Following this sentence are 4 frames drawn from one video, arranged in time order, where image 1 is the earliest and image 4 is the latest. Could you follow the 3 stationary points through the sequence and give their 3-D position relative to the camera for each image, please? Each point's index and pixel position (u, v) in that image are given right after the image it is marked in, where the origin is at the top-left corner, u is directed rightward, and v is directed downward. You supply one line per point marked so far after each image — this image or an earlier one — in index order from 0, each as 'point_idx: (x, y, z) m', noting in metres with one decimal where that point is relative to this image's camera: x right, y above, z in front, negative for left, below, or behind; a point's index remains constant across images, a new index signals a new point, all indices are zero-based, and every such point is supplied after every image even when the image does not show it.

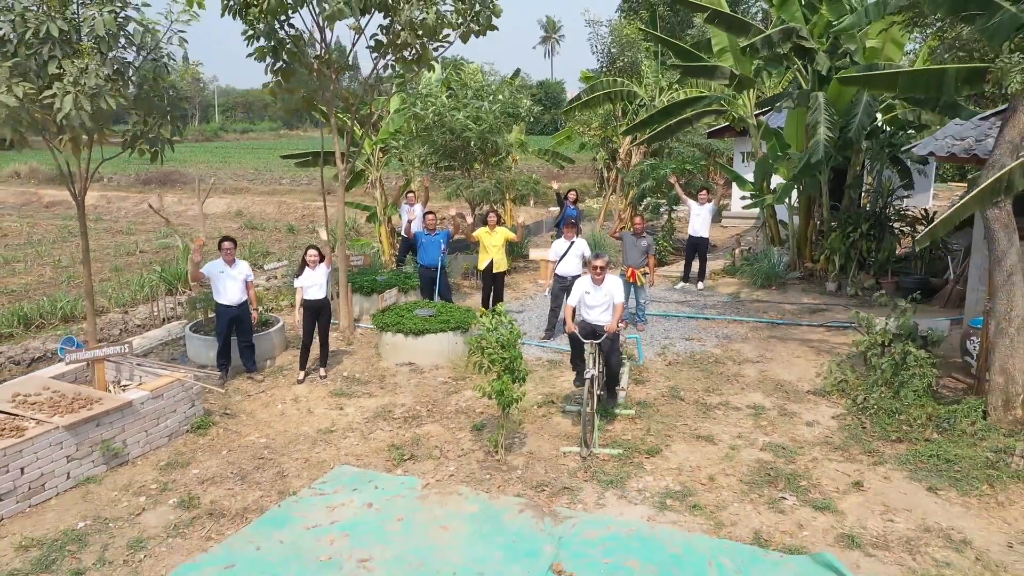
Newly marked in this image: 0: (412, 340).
0: (-1.1, -0.5, +7.2) m
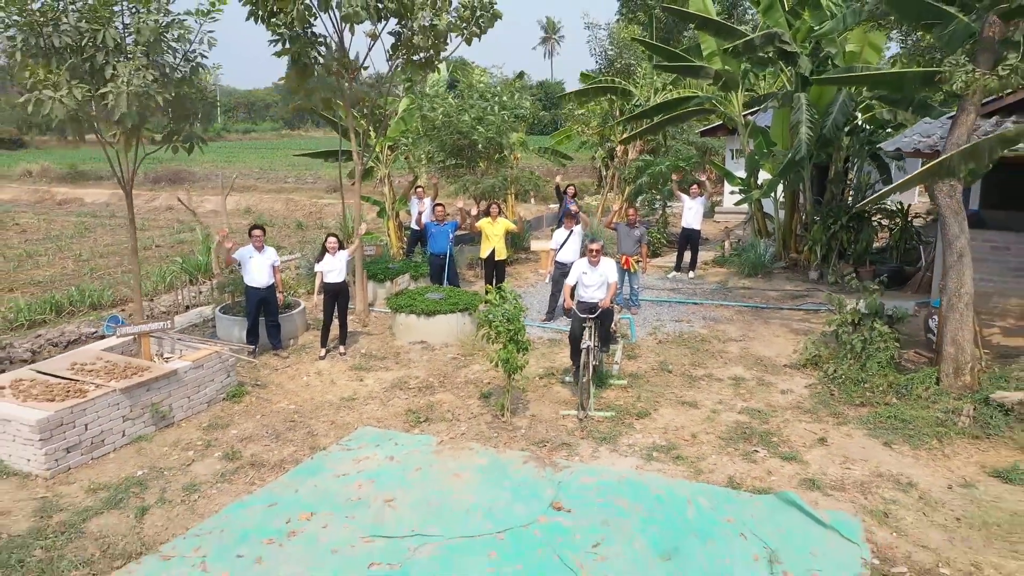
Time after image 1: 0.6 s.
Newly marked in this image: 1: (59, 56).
0: (-1.0, -0.4, +7.9) m
1: (-4.1, +2.2, +6.7) m
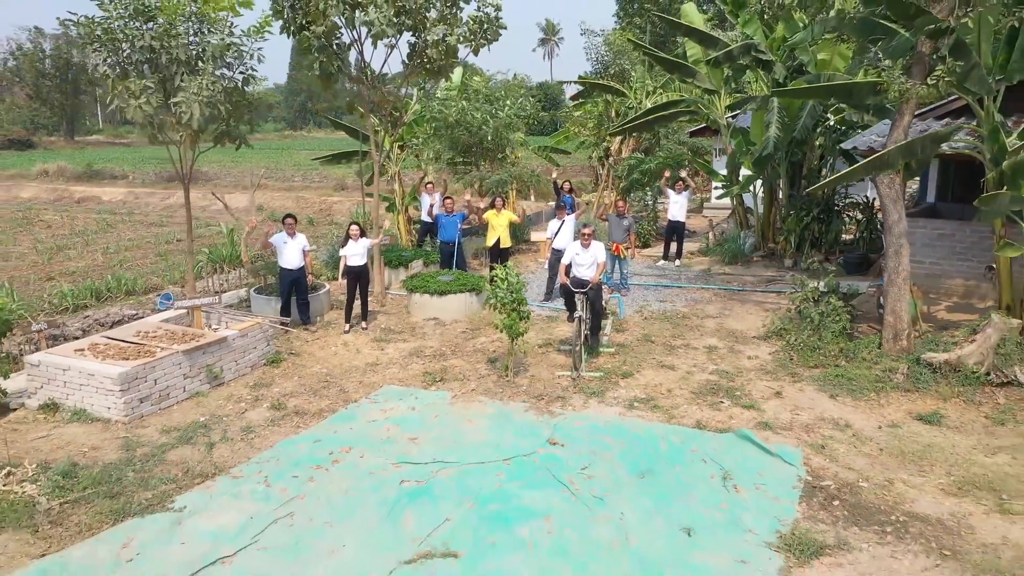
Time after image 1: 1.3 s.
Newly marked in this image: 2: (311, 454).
0: (-1.0, -0.1, +8.9) m
1: (-4.1, +2.5, +7.7) m
2: (-1.7, -1.4, +5.7) m
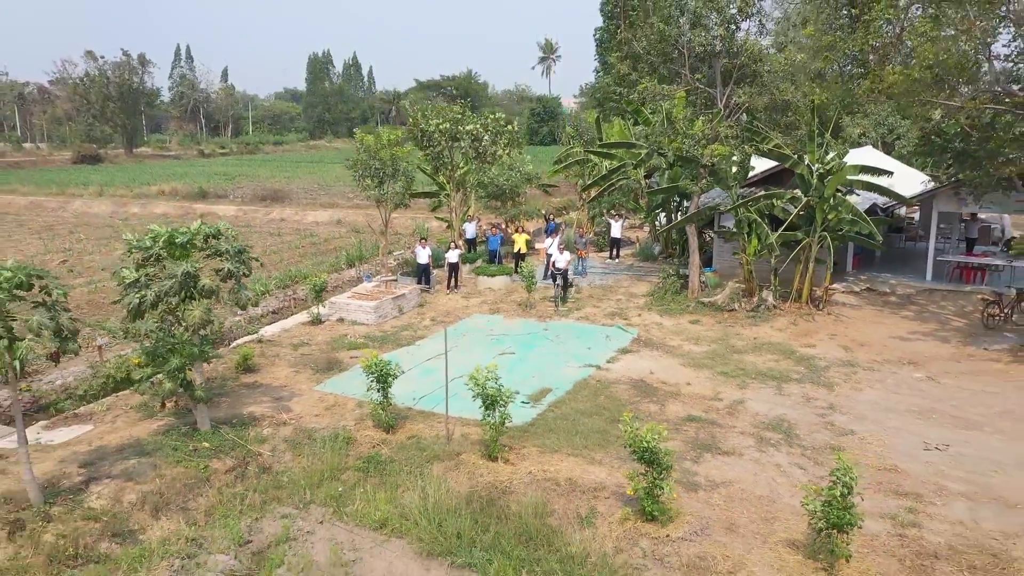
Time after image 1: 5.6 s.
0: (-0.6, +0.3, +18.3) m
1: (-3.7, +2.8, +17.1) m
2: (-1.3, -1.0, +15.1) m
